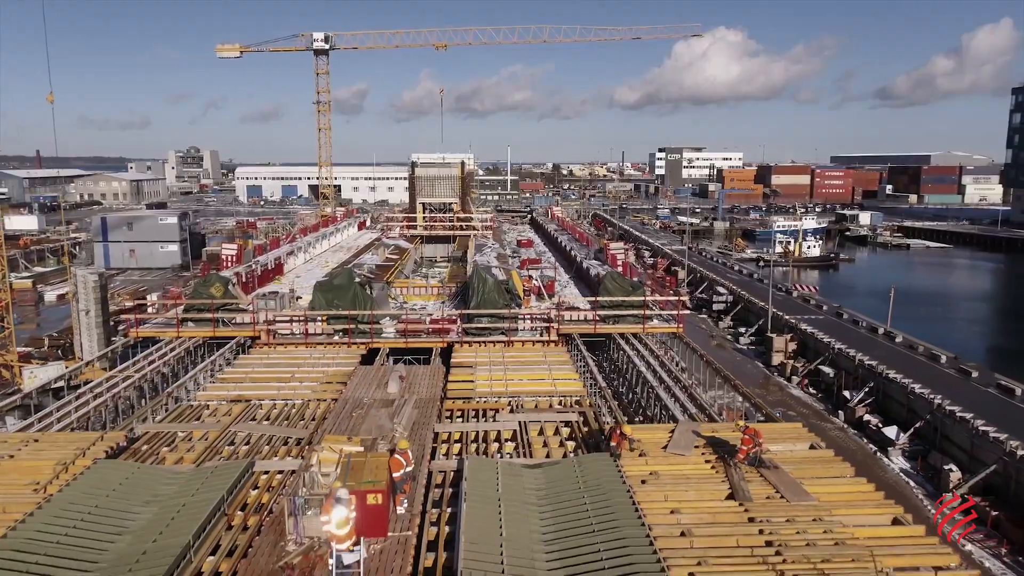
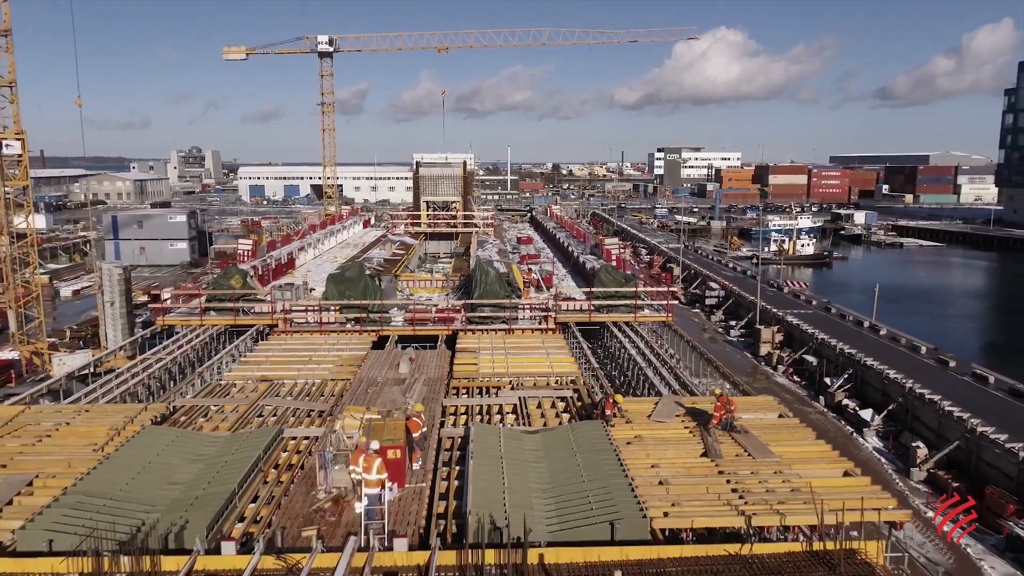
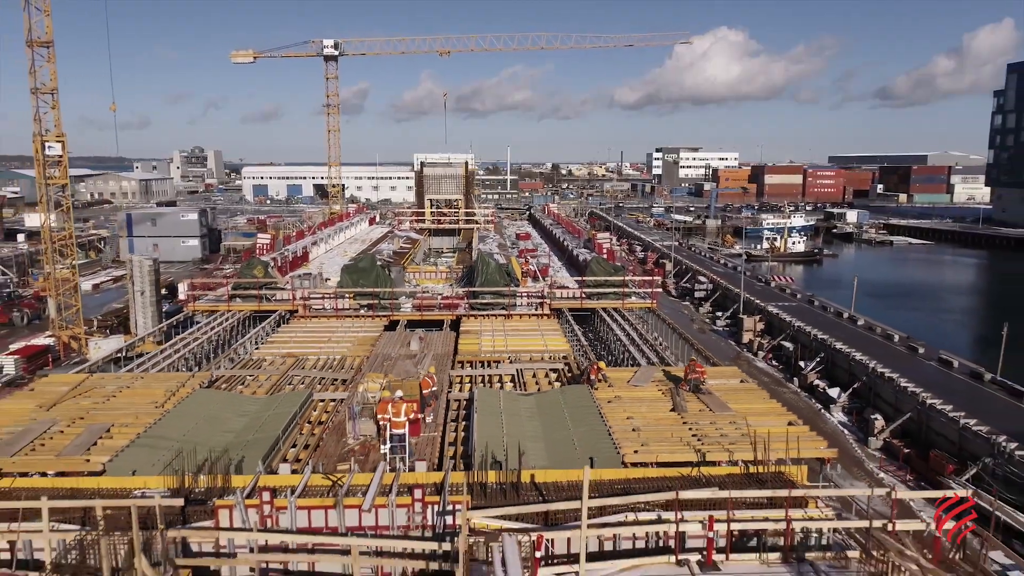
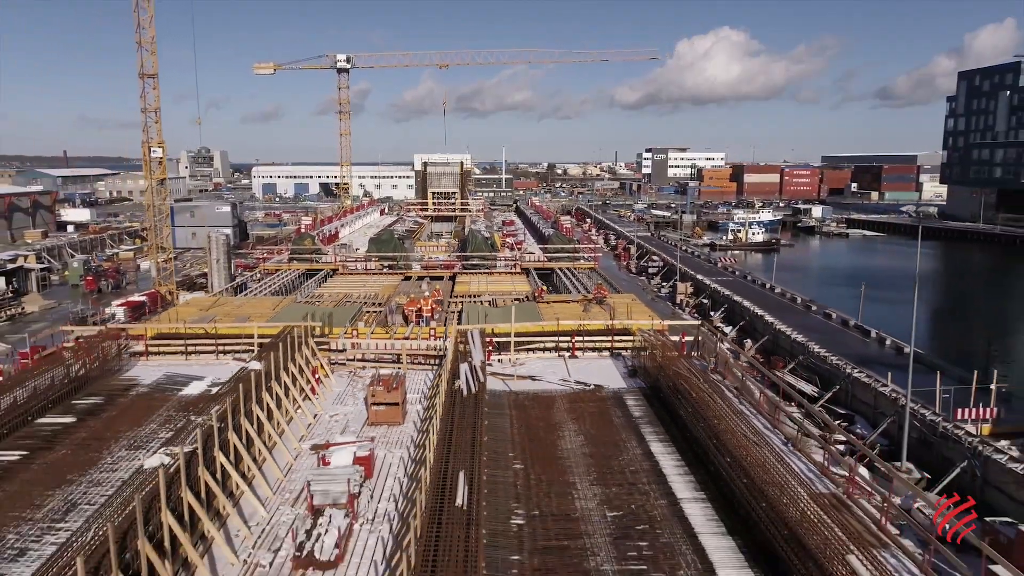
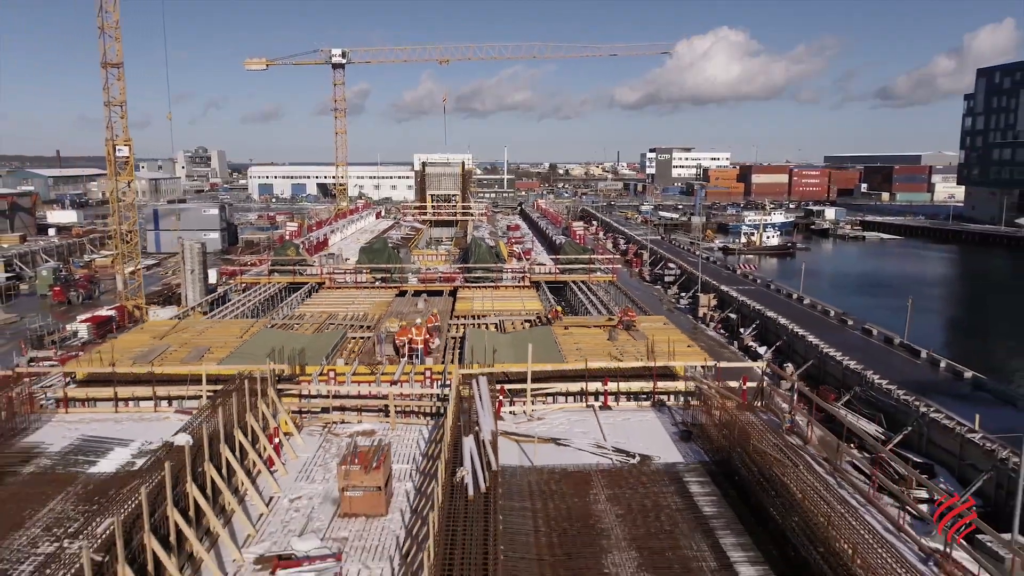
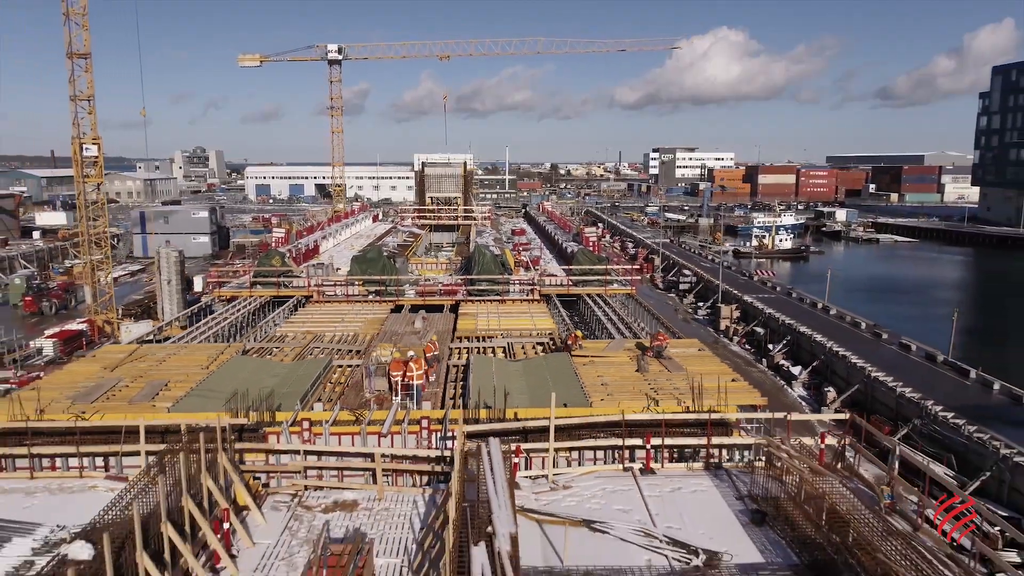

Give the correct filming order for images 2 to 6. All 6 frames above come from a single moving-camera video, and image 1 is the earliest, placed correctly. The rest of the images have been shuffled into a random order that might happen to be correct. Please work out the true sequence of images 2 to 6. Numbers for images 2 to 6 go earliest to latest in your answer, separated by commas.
2, 3, 6, 5, 4
